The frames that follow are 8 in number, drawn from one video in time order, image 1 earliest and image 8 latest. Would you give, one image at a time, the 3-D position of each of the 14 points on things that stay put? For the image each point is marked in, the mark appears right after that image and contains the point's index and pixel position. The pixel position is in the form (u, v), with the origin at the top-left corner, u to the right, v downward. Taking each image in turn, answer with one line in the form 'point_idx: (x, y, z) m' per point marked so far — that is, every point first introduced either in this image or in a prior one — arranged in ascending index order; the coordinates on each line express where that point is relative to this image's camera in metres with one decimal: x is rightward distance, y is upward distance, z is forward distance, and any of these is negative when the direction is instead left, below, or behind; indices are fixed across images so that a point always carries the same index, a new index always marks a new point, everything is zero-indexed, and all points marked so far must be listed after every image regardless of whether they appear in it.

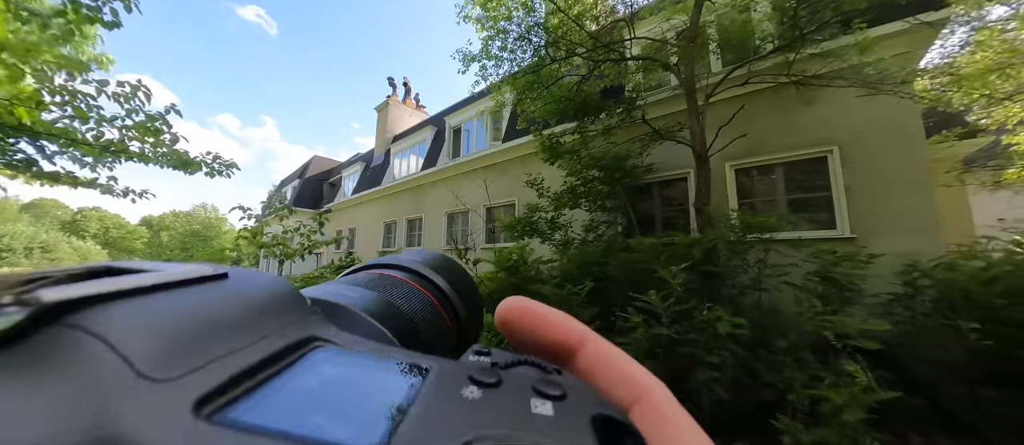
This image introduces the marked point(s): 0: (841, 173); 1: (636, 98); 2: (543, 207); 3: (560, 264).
0: (+4.7, +0.7, +4.9) m
1: (+1.7, +1.7, +4.9) m
2: (+0.5, +0.2, +5.3) m
3: (+0.6, -0.5, +4.4) m
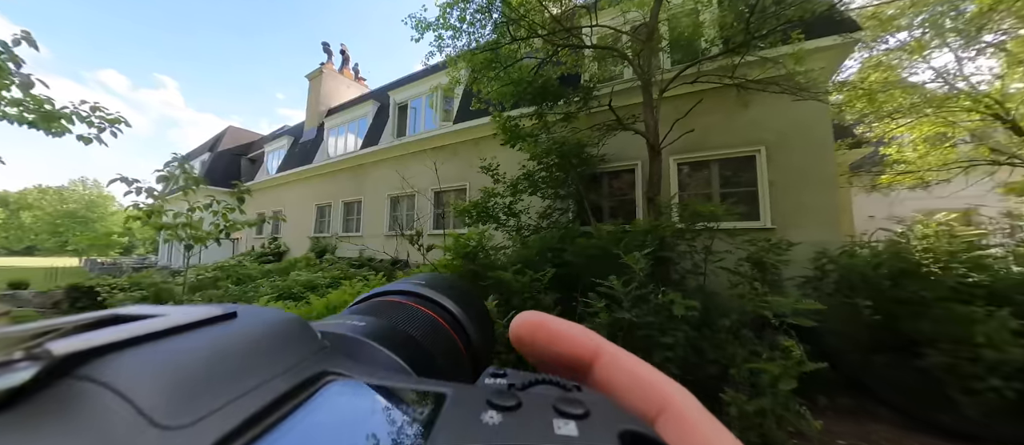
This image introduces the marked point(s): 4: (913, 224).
0: (+4.0, +0.8, +5.5) m
1: (+1.1, +1.9, +4.9) m
2: (-0.2, +0.4, +5.2) m
3: (+0.1, -0.3, +4.3) m
4: (+4.4, -0.1, +4.0) m
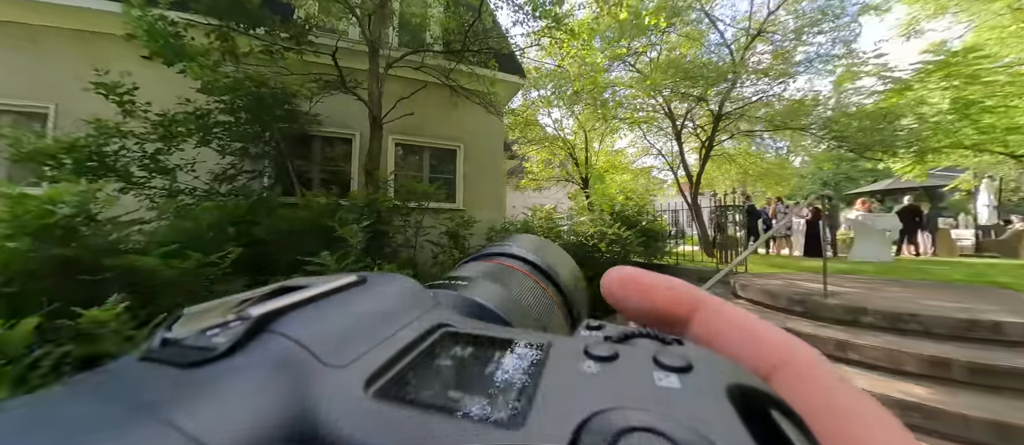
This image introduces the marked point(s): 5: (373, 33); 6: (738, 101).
0: (-1.0, +1.1, +6.7) m
1: (-2.5, +2.3, +4.2) m
2: (-3.6, +0.9, +3.4) m
3: (-2.8, 0.0, +3.0) m
4: (+0.2, +0.1, +6.1) m
5: (-1.7, +2.3, +4.2) m
6: (+5.5, +2.9, +8.6) m
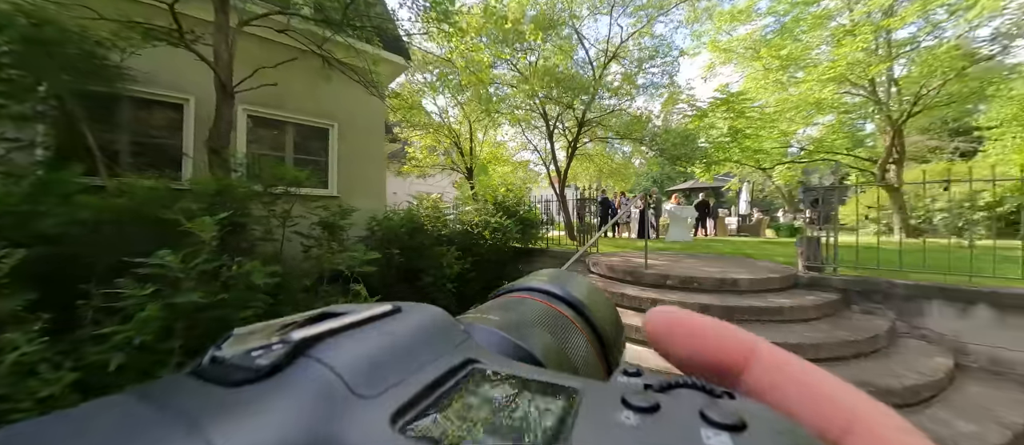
0: (-3.1, +1.3, +6.1) m
1: (-3.6, +2.4, +3.1) m
2: (-4.5, +0.9, +2.1) m
3: (-3.6, +0.1, +2.0) m
4: (-1.8, +0.3, +6.0) m
5: (-2.9, +2.4, +3.5) m
6: (+2.4, +3.2, +10.0) m
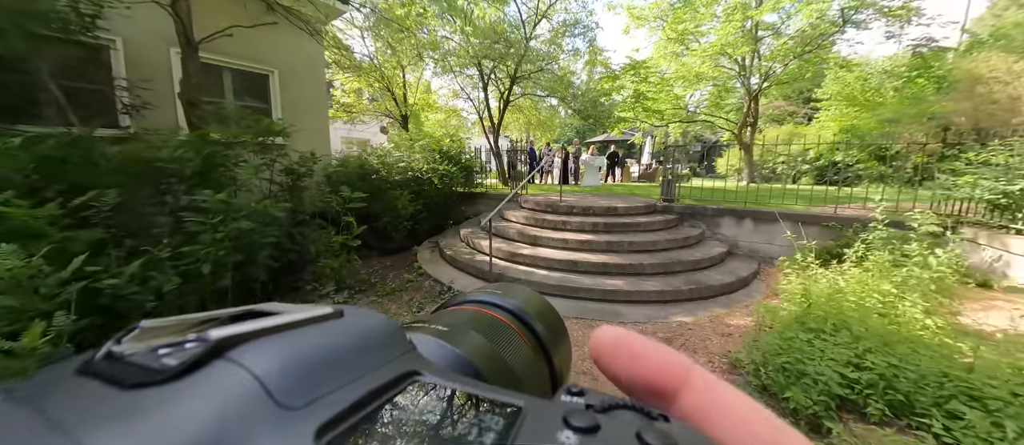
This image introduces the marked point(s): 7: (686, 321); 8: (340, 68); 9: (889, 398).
0: (-4.2, +2.3, +6.3) m
1: (-4.0, +2.9, +3.2) m
2: (-4.6, +1.3, +2.2) m
3: (-3.8, +0.5, +2.4) m
4: (-2.8, +1.3, +6.6) m
5: (-3.4, +3.0, +3.7) m
6: (+0.5, +4.9, +11.0) m
7: (+1.7, -0.9, +3.4) m
8: (-5.1, +4.5, +10.3) m
9: (+2.2, -1.0, +2.1) m
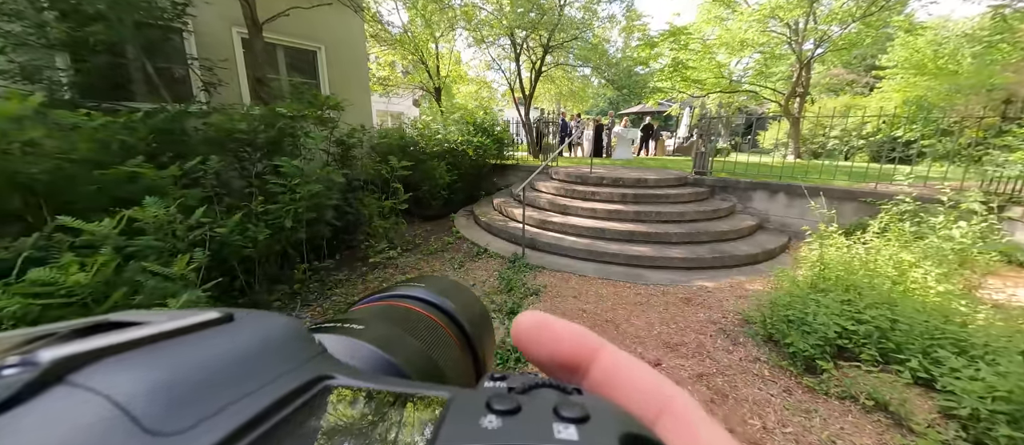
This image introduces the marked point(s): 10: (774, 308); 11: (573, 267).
0: (-3.5, +2.9, +6.7) m
1: (-3.6, +3.3, +3.6) m
2: (-4.4, +1.7, +2.7) m
3: (-3.5, +0.8, +3.0) m
4: (-2.2, +1.9, +7.0) m
5: (-3.0, +3.4, +4.0) m
6: (+1.5, +5.8, +10.8) m
7: (+2.0, -0.6, +3.6) m
8: (-4.0, +5.5, +10.6) m
9: (+2.4, -0.8, +2.3) m
10: (+2.1, -0.7, +2.8) m
11: (+0.7, -0.5, +4.1) m
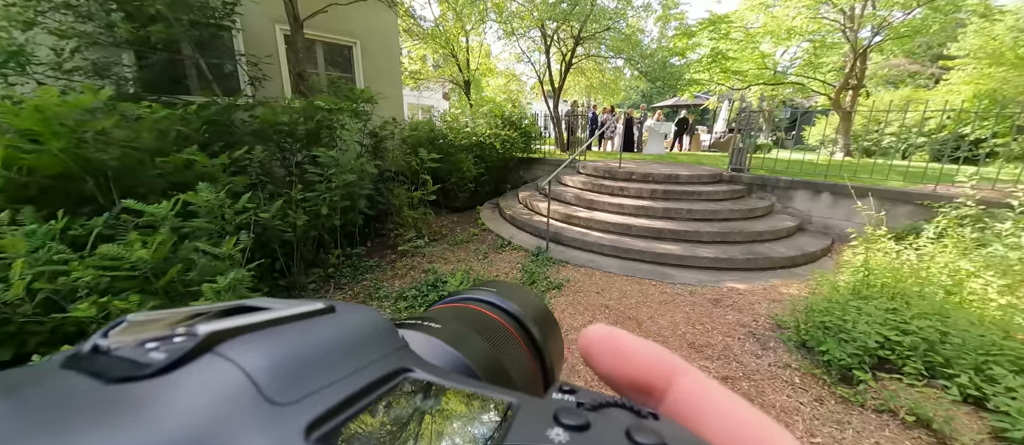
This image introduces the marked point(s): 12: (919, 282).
0: (-2.9, +3.1, +6.9) m
1: (-3.2, +3.5, +3.8) m
2: (-4.1, +1.8, +3.0) m
3: (-3.2, +1.0, +3.2) m
4: (-1.6, +2.1, +7.1) m
5: (-2.6, +3.6, +4.2) m
6: (+2.5, +5.9, +10.6) m
7: (+2.3, -0.6, +3.5) m
8: (-3.1, +5.8, +10.8) m
9: (+2.6, -0.8, +2.2) m
10: (+2.3, -0.7, +2.7) m
11: (+1.0, -0.5, +4.1) m
12: (+3.1, -0.4, +2.7) m
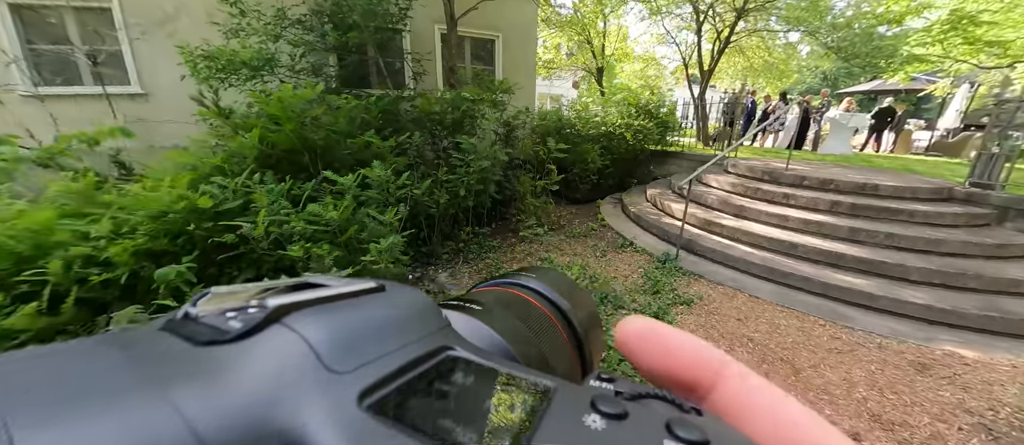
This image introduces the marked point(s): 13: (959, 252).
0: (-0.1, +3.5, +7.3) m
1: (-1.4, +3.8, +4.4) m
2: (-2.6, +2.3, +4.0) m
3: (-1.8, +1.3, +4.0) m
4: (+1.1, +2.3, +7.1) m
5: (-0.6, +3.8, +4.5) m
6: (+6.4, +5.7, +8.8) m
7: (+3.3, -0.9, +2.5) m
8: (+1.2, +6.2, +10.8) m
9: (+3.1, -1.2, +1.2) m
10: (+3.0, -1.0, +1.7) m
11: (+2.3, -0.6, +3.5) m
12: (+3.8, -0.9, +1.5) m
13: (+4.2, -0.3, +3.3) m
